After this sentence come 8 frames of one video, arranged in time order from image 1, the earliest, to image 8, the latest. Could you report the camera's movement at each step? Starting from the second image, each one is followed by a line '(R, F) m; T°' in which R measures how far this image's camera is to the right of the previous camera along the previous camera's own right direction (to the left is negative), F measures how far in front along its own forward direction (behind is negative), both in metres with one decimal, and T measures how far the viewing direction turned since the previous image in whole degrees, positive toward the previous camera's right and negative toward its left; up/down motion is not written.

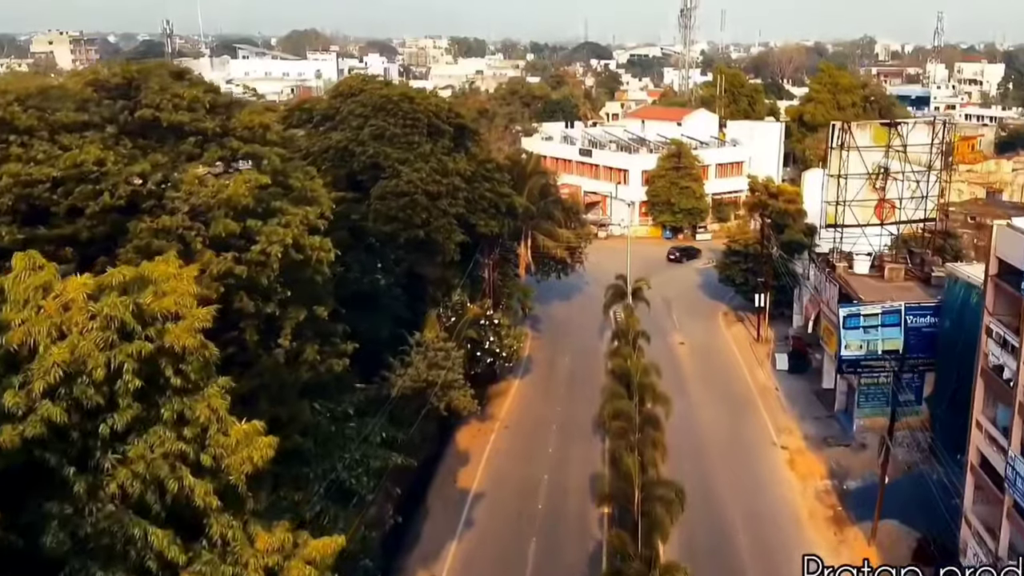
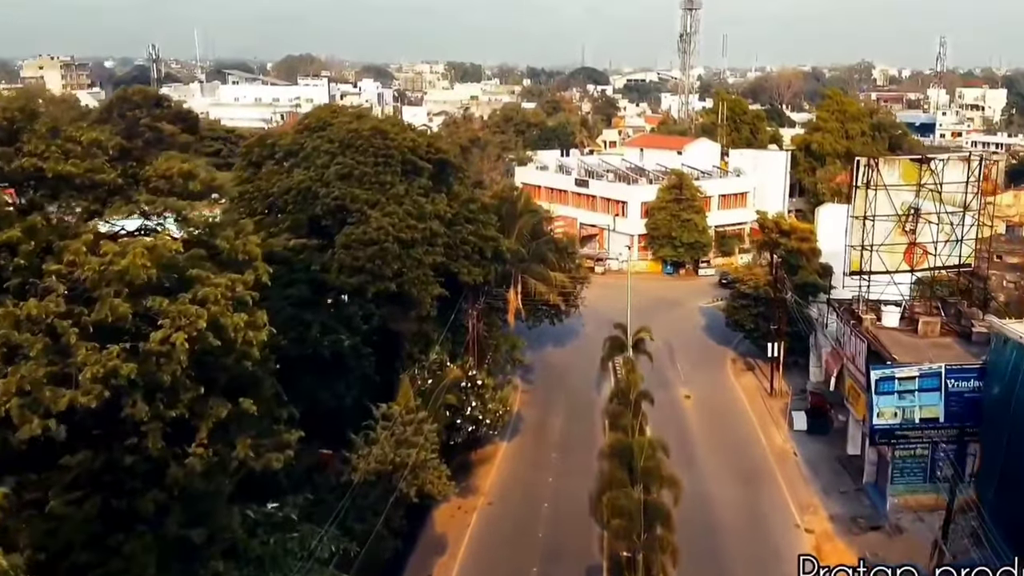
(+0.3, +2.4) m; 0°
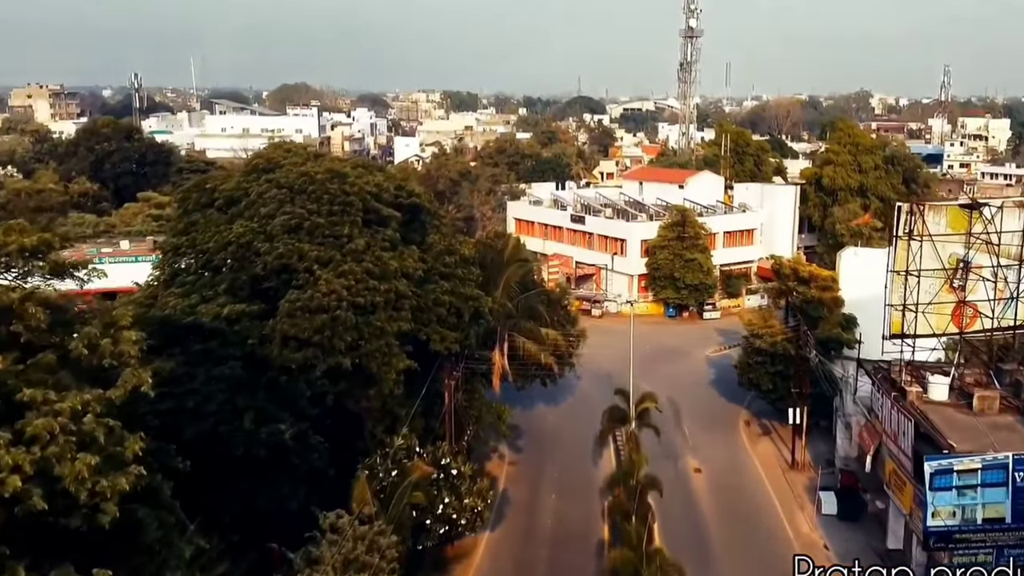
(+0.3, +2.8) m; 0°
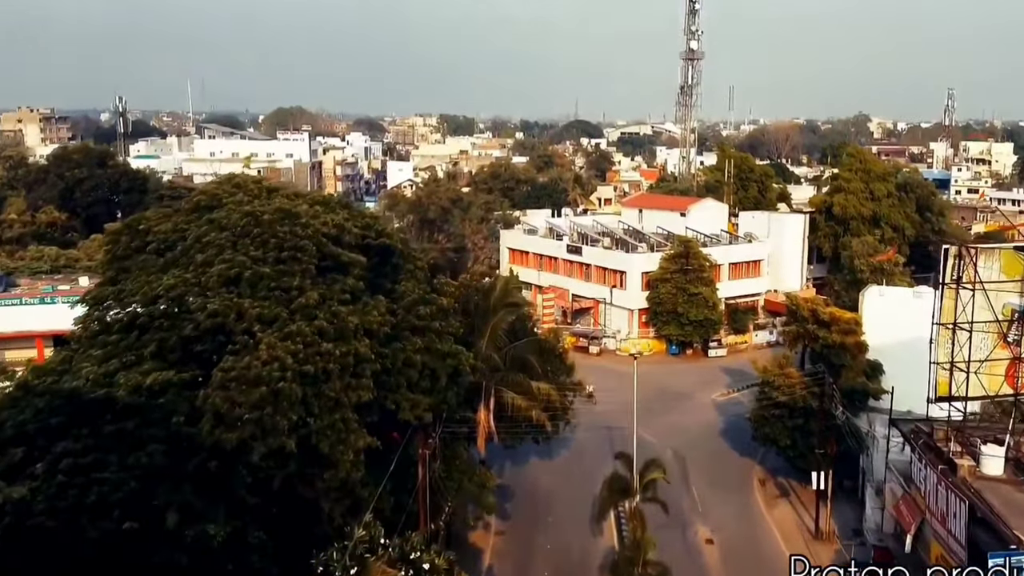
(+0.3, +2.3) m; 0°
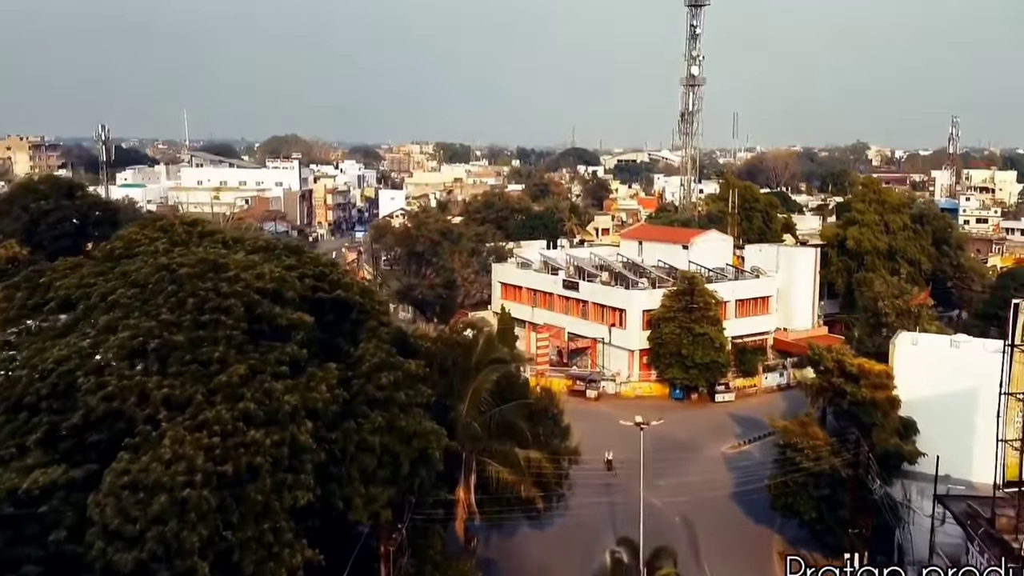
(+0.2, +2.5) m; 0°
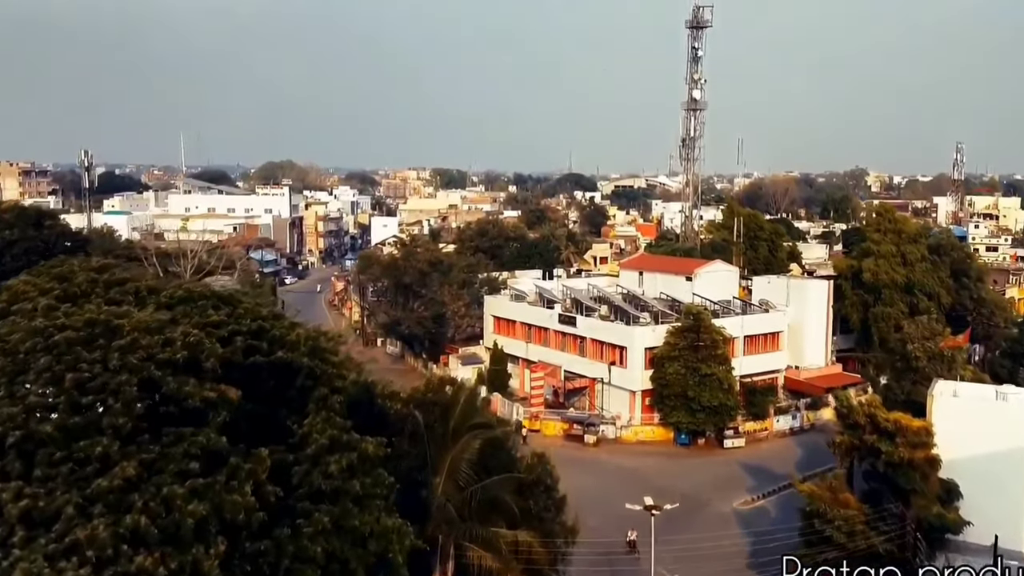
(+0.2, +2.3) m; 0°
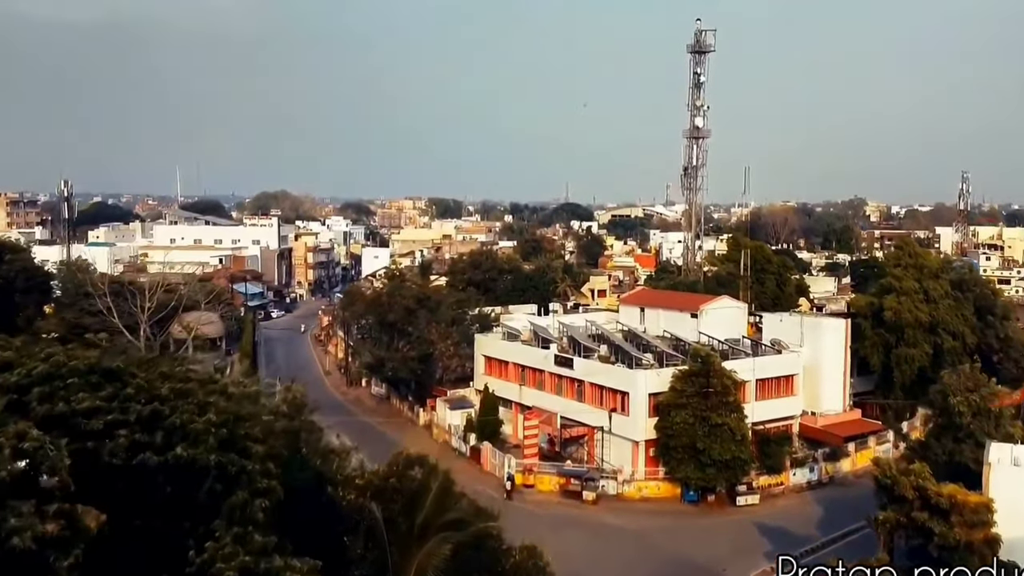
(+0.2, +2.5) m; 0°
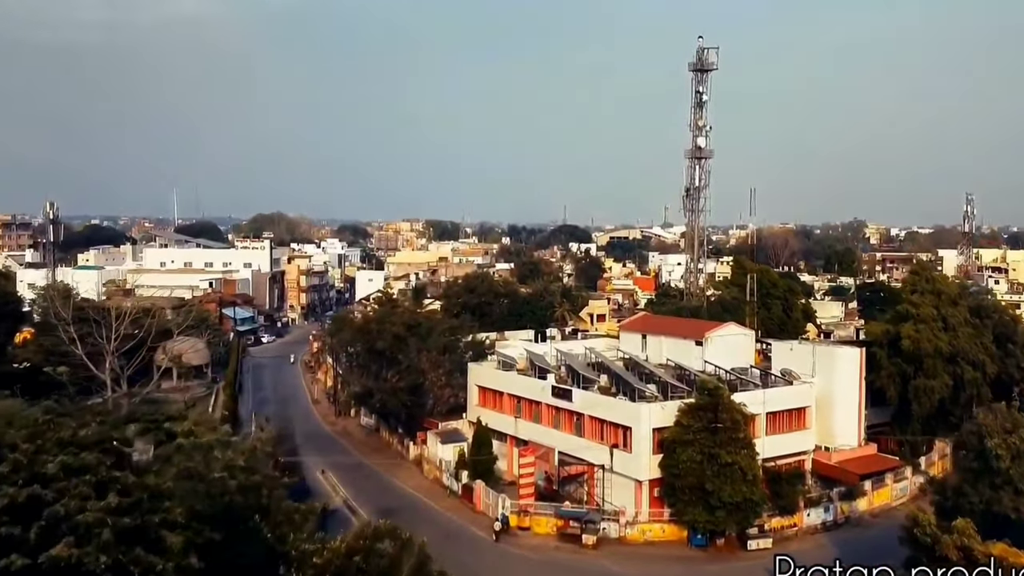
(+0.1, +1.7) m; 0°
